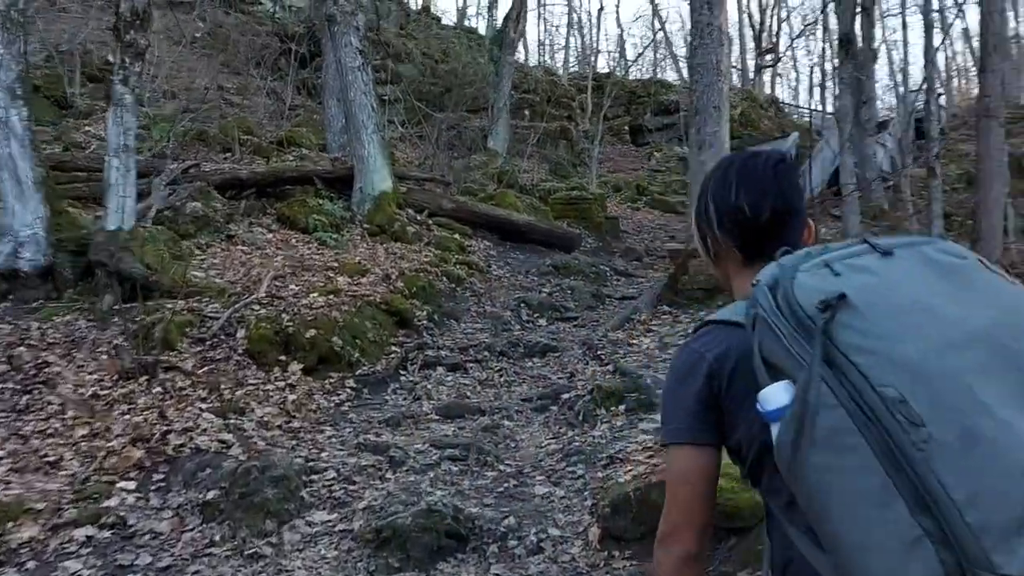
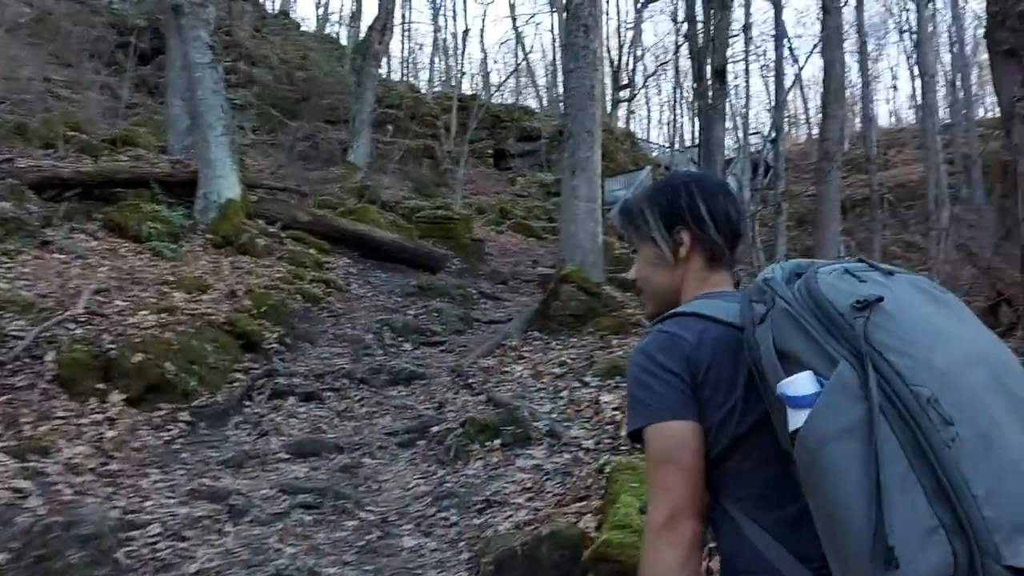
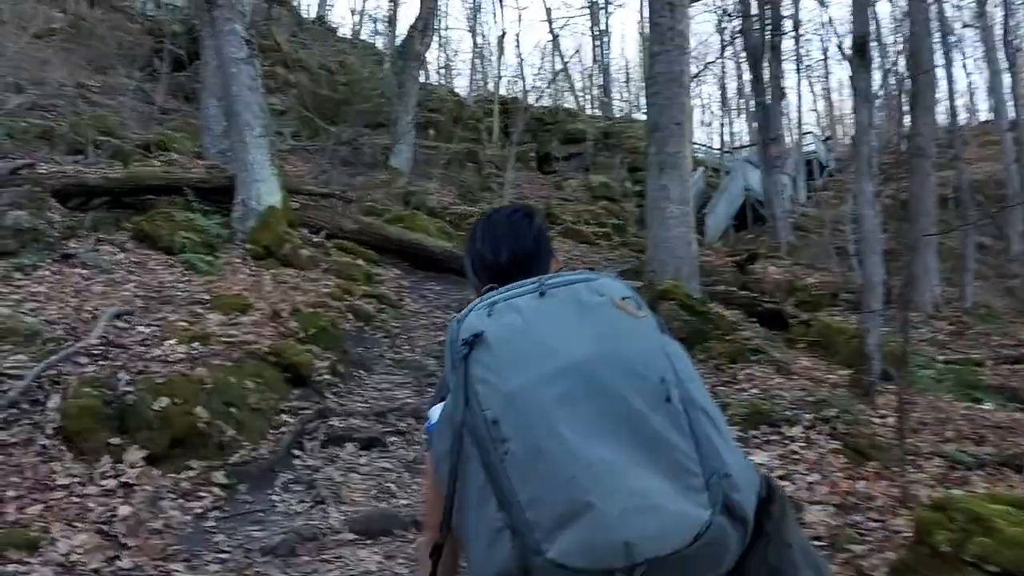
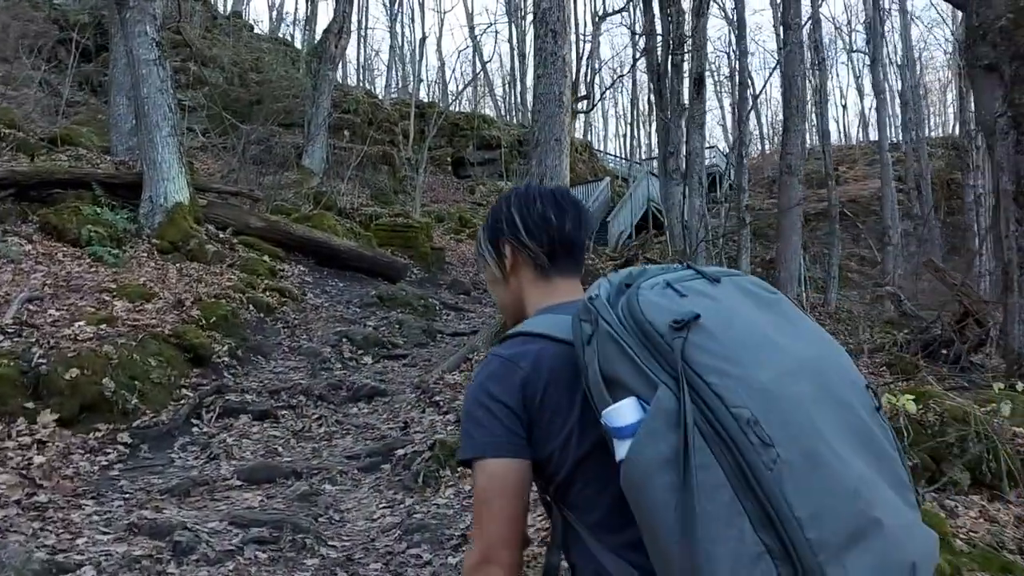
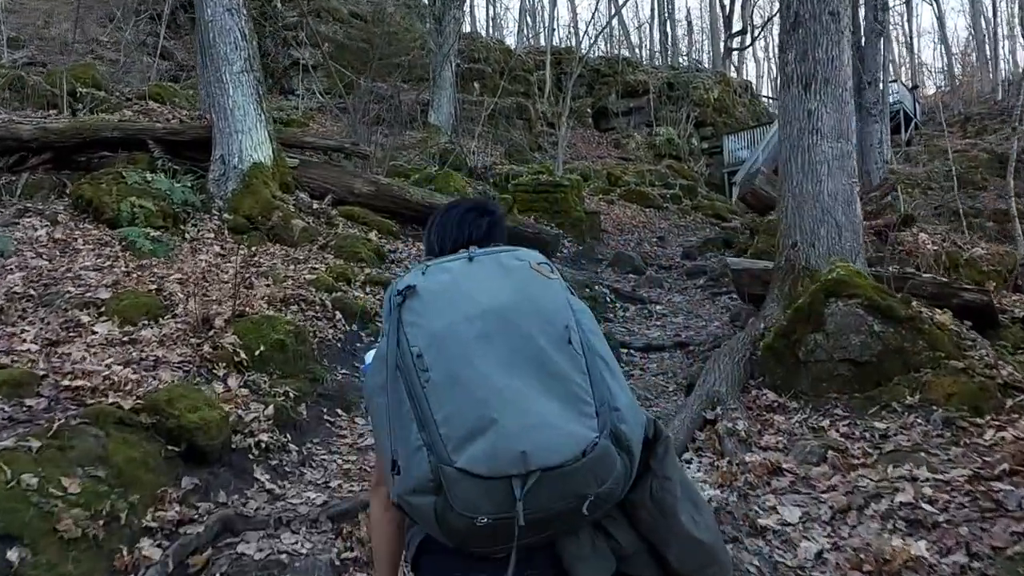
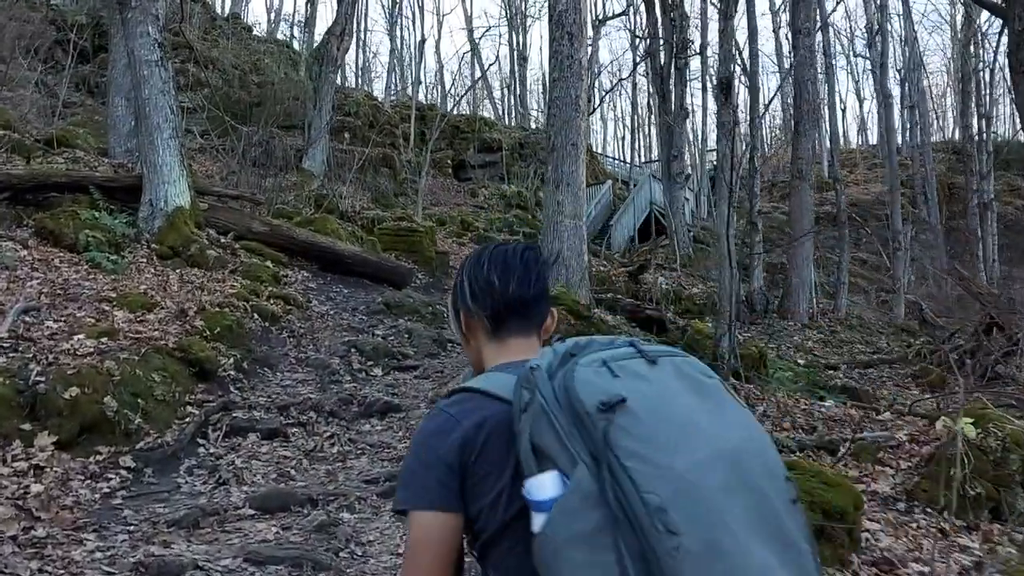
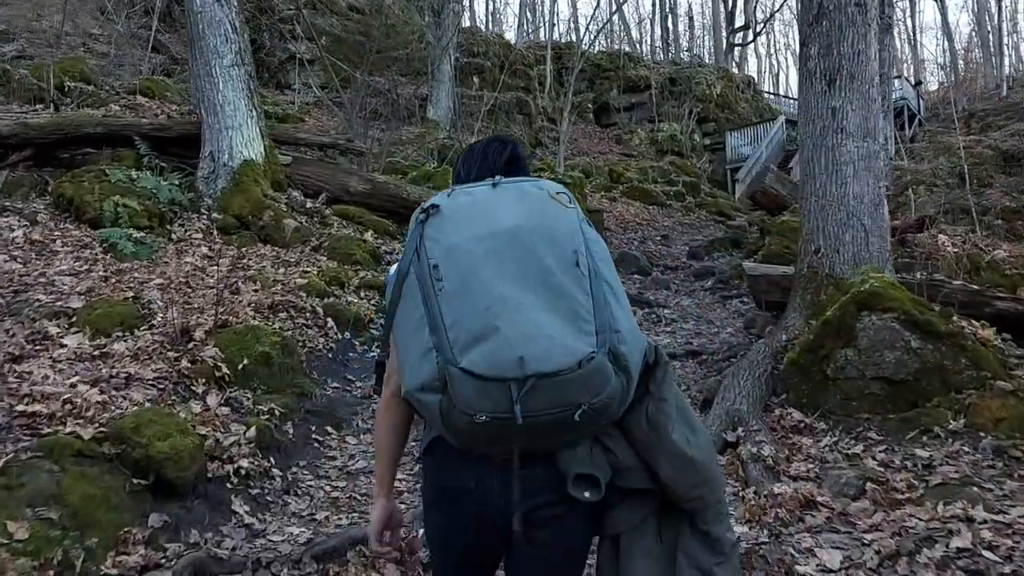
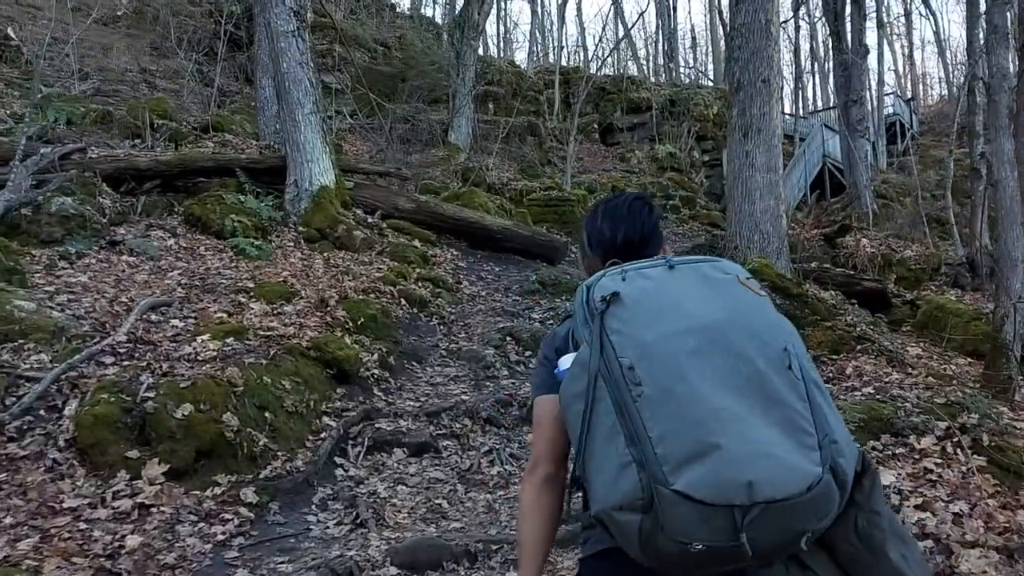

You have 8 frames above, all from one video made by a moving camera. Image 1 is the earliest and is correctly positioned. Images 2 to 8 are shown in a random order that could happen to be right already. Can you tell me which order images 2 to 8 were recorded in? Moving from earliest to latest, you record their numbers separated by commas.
2, 4, 6, 3, 8, 5, 7
